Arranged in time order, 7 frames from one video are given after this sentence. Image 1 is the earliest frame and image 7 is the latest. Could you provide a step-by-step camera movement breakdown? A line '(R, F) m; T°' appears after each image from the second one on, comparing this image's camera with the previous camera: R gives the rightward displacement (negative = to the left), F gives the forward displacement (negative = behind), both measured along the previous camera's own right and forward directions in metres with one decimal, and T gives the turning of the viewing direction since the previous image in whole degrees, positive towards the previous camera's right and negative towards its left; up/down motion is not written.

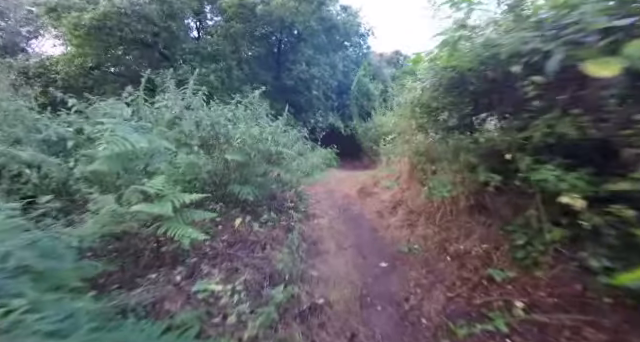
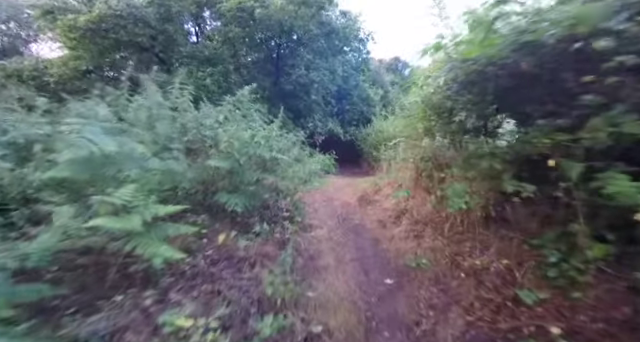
(0.0, +0.4) m; 0°
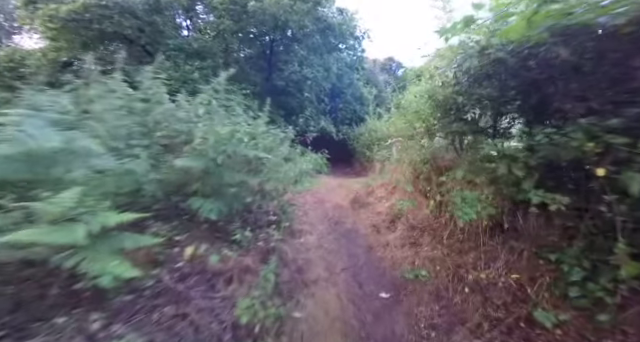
(0.0, +0.4) m; +2°
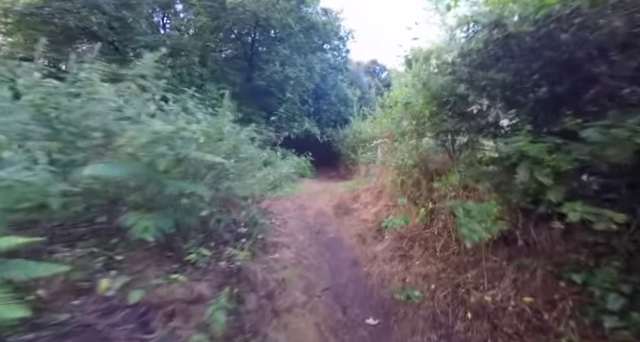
(+0.1, +0.5) m; +3°
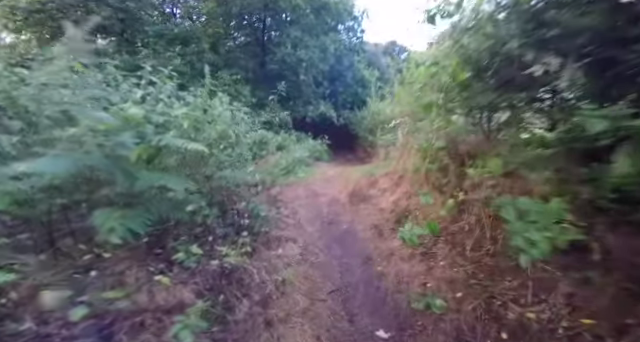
(+0.2, +0.4) m; -5°
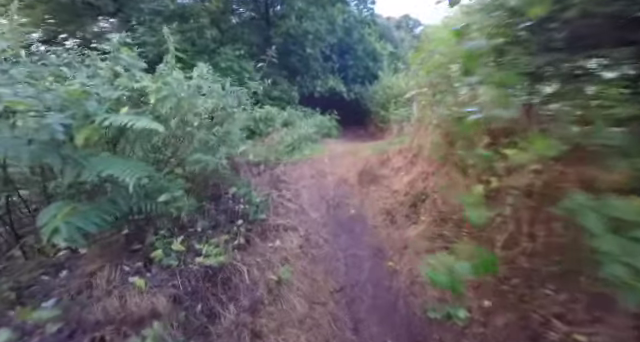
(+0.1, +0.4) m; -3°
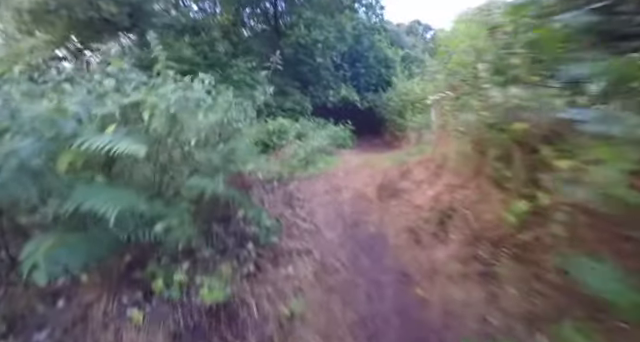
(0.0, +0.2) m; -4°
